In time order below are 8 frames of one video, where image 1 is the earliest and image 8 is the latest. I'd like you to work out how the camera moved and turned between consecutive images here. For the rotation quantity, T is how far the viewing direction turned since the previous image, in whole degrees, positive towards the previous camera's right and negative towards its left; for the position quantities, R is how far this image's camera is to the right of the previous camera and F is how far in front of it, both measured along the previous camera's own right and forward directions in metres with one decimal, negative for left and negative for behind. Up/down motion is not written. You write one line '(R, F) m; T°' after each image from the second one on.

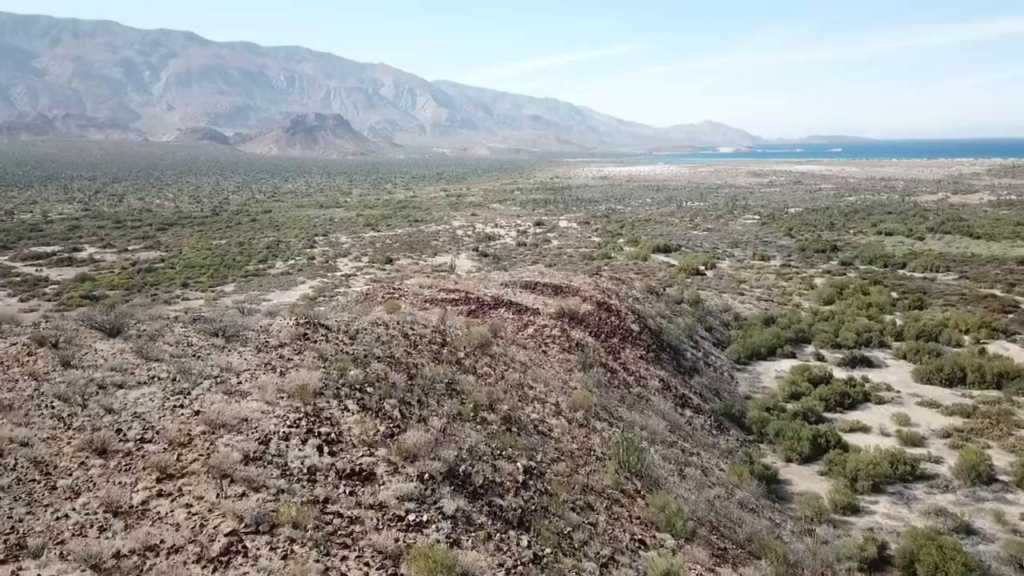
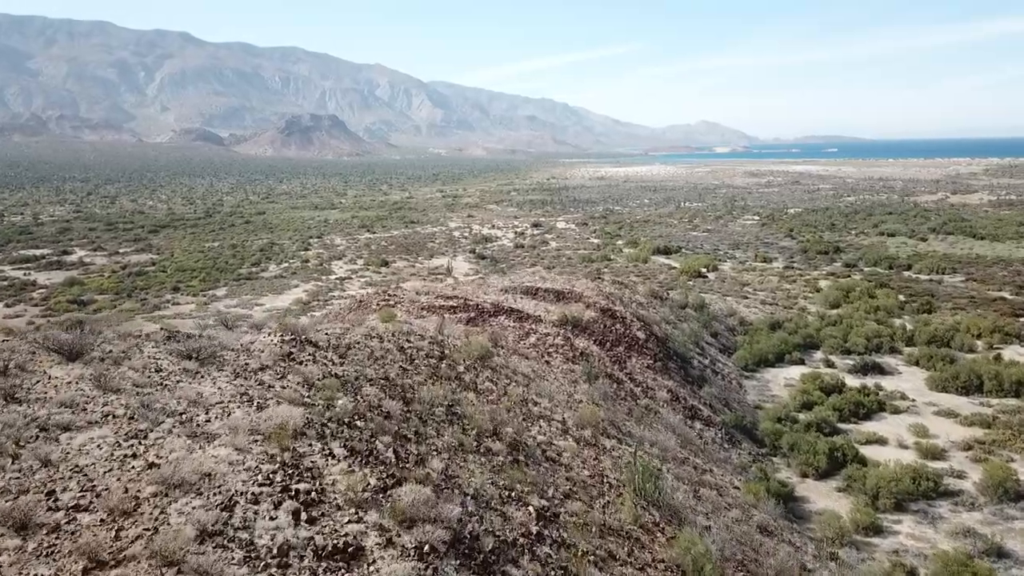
(-0.1, +0.6) m; 0°
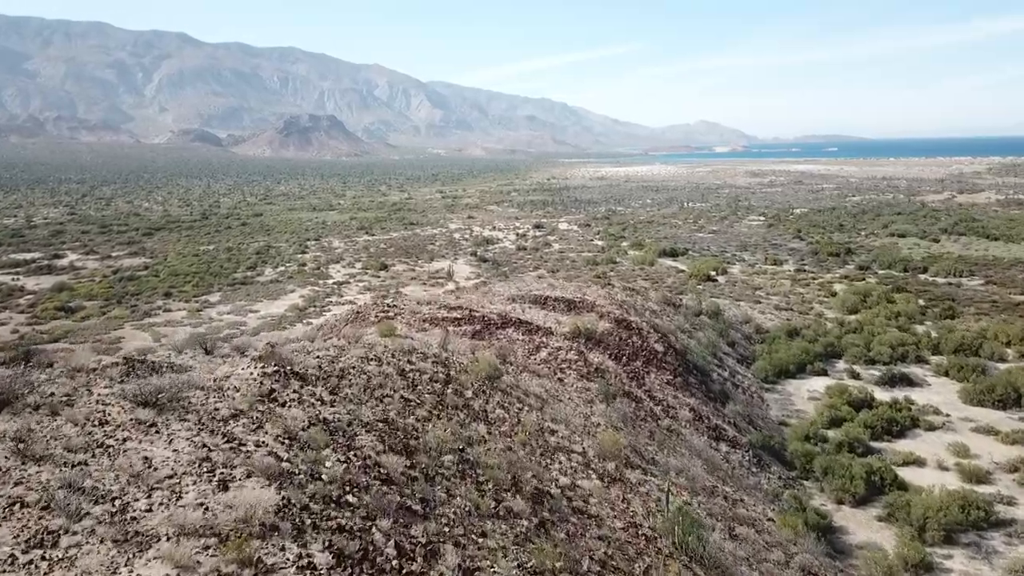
(-0.2, +1.0) m; 0°
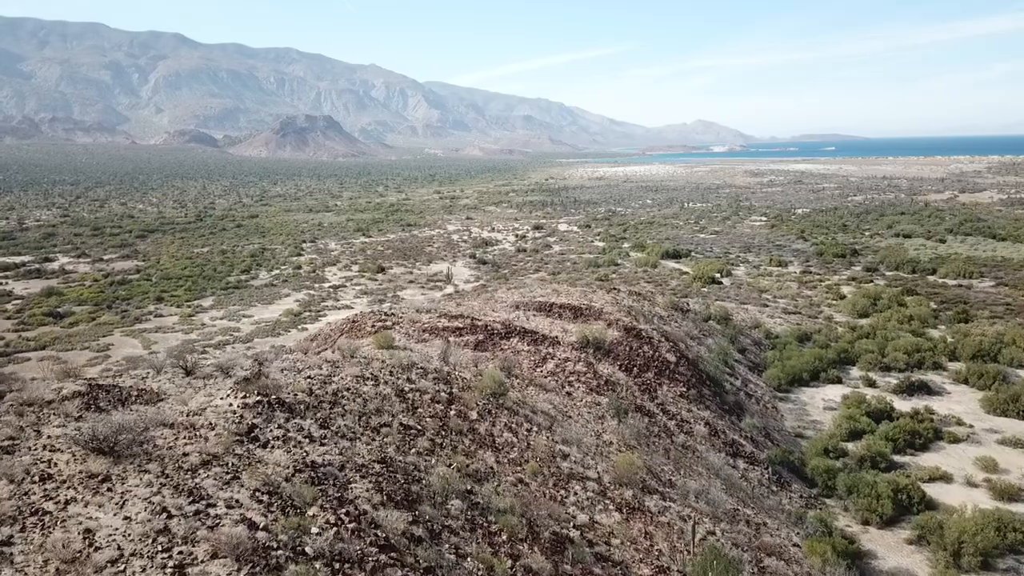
(-0.1, +0.7) m; 0°
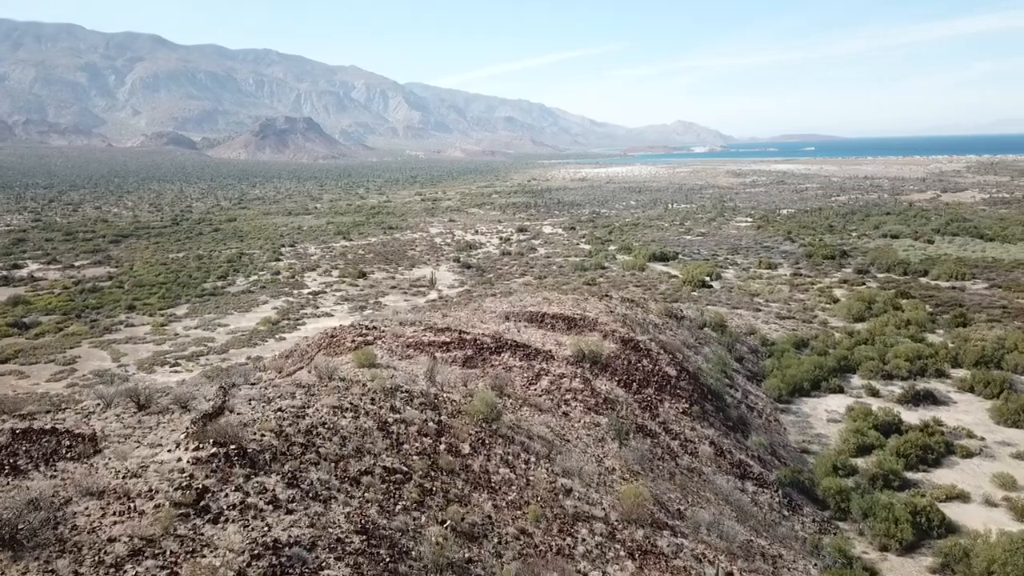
(-0.1, +0.8) m; +1°
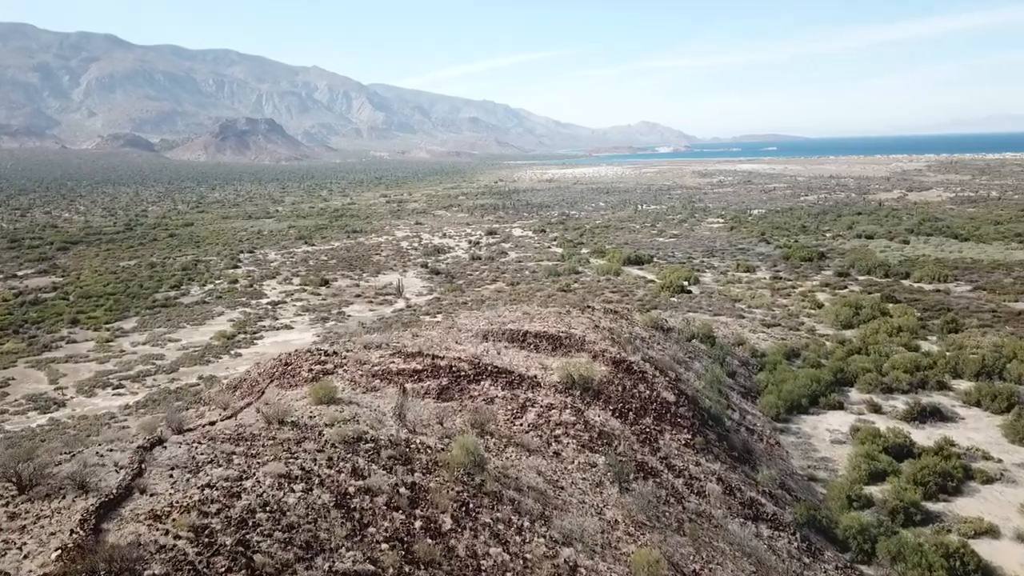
(-0.2, +1.4) m; +2°
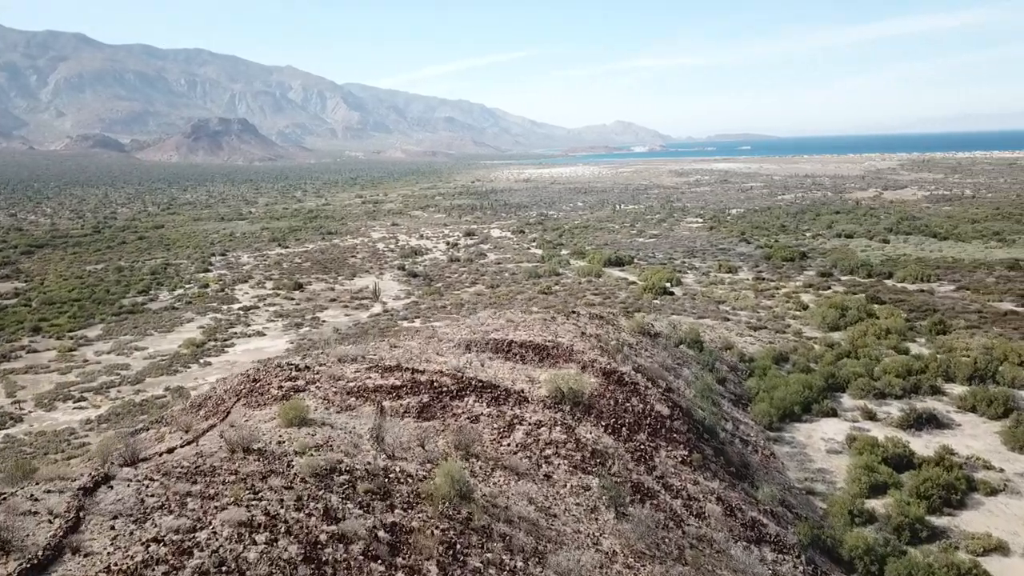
(-0.1, +0.6) m; +2°
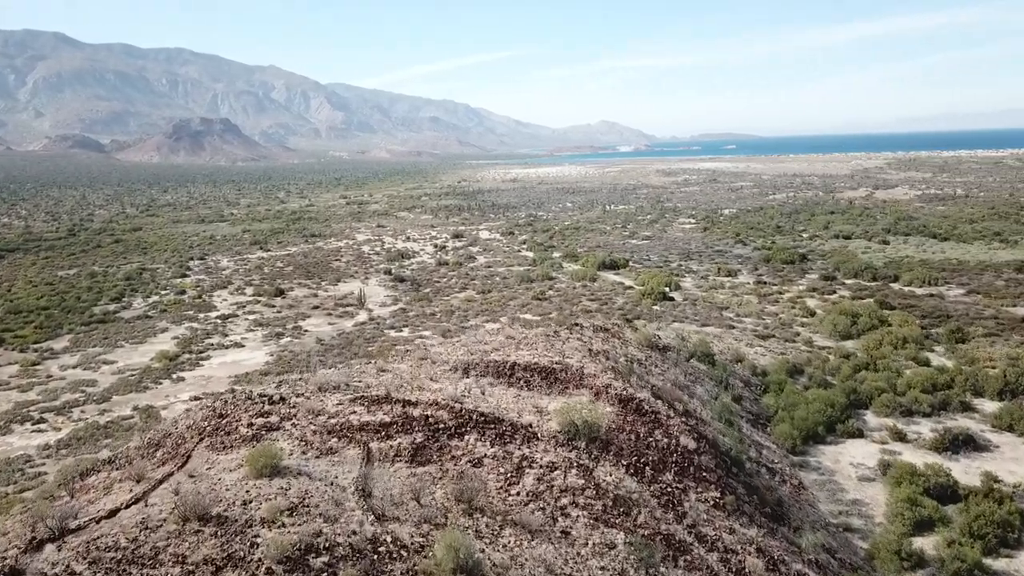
(-0.2, +1.3) m; +1°
